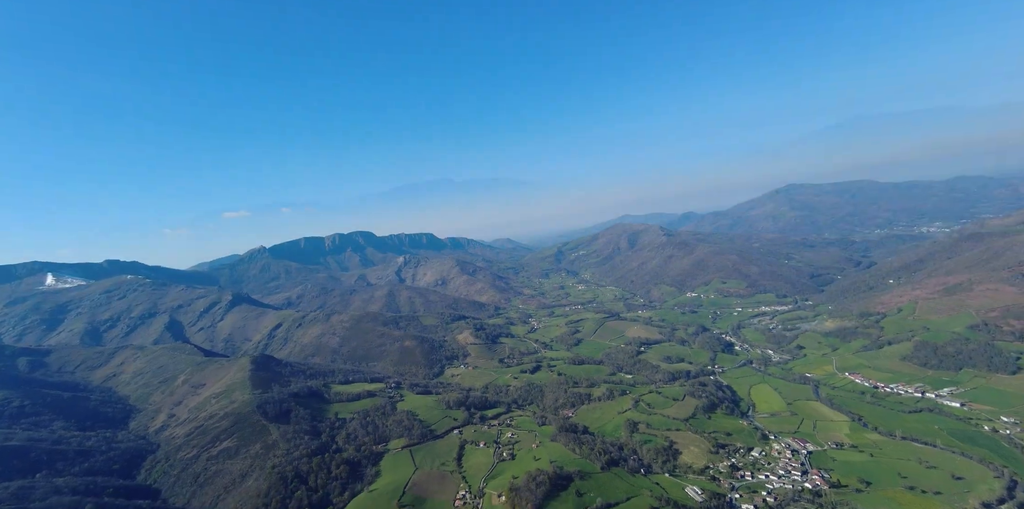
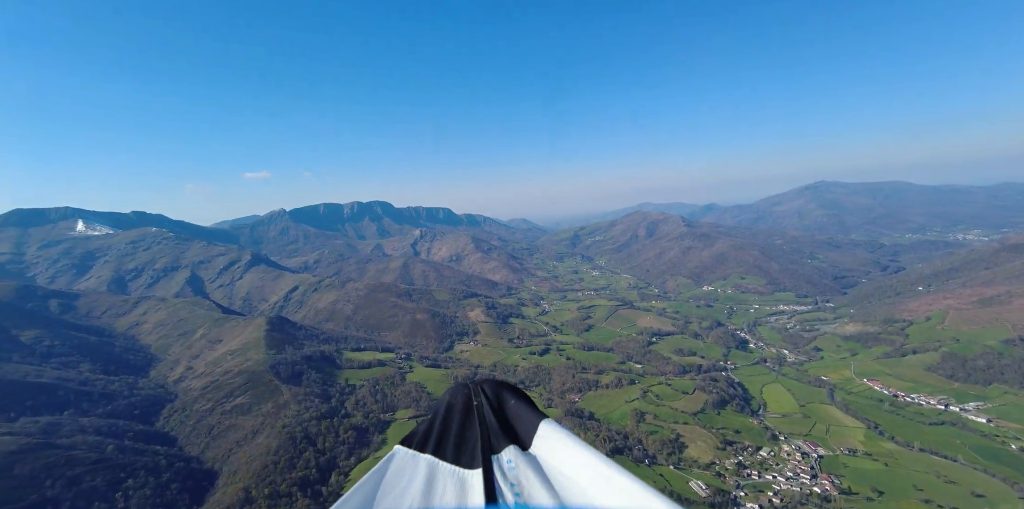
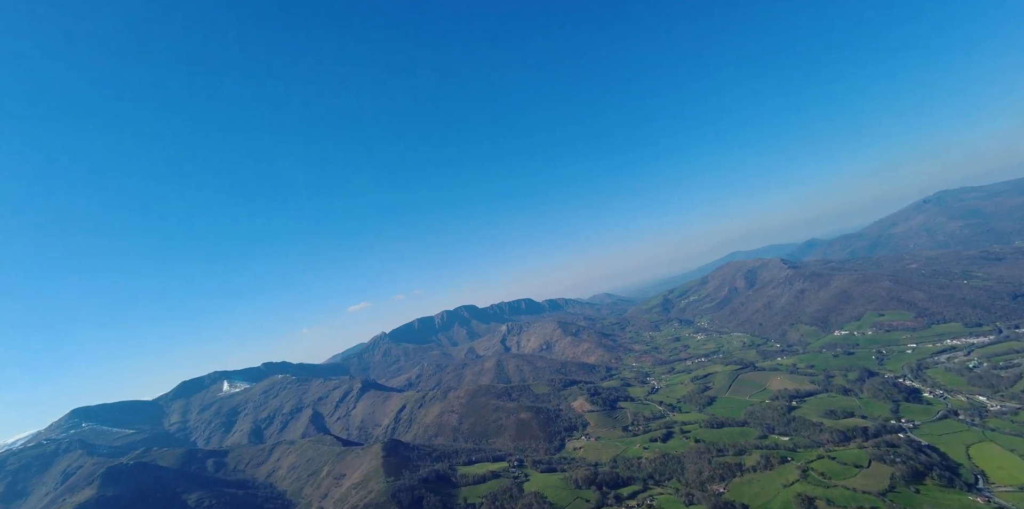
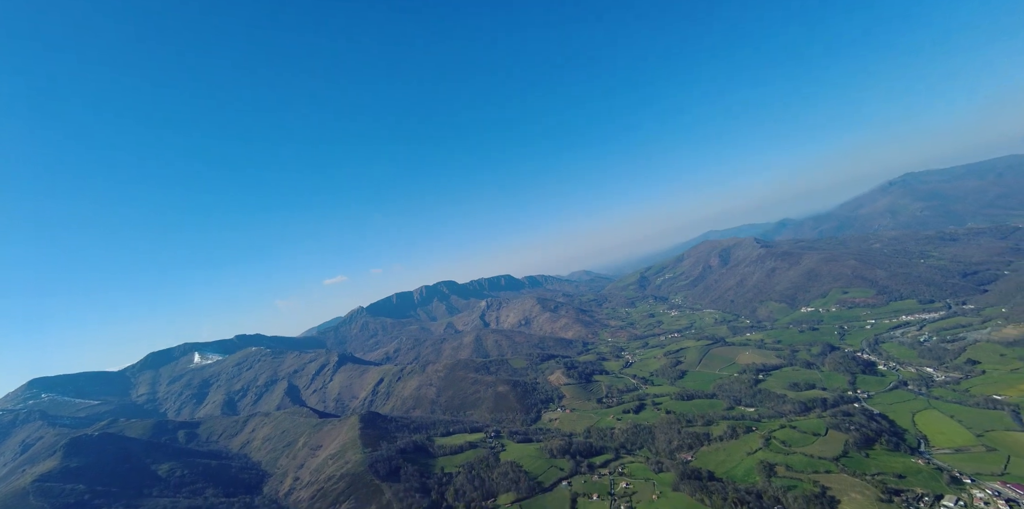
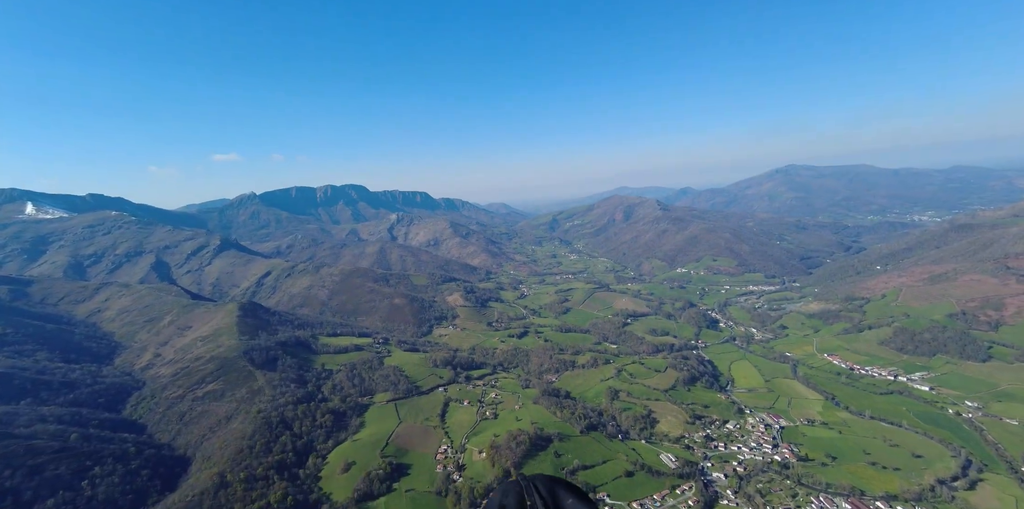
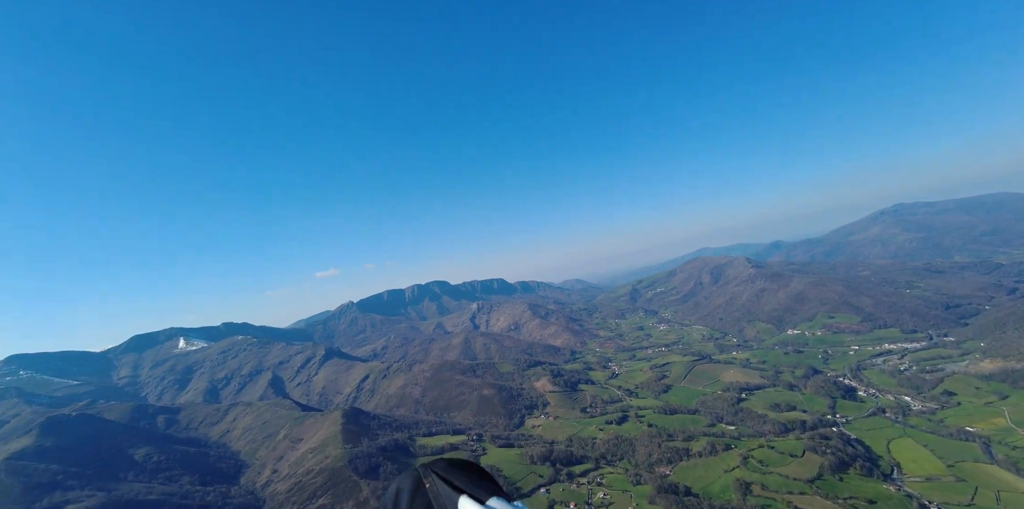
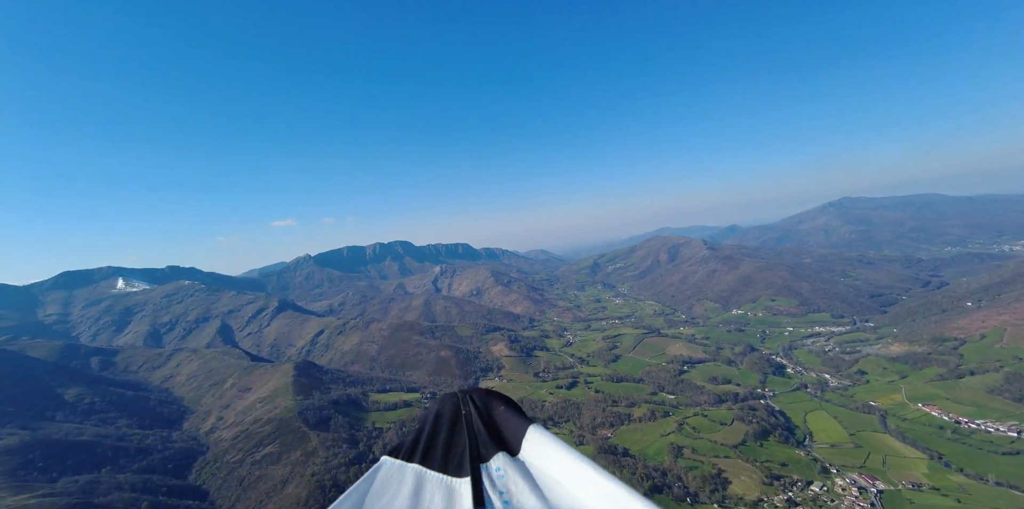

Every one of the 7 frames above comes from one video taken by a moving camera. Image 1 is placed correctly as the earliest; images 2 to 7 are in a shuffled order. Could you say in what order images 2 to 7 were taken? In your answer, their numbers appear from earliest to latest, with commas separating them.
5, 2, 7, 6, 3, 4
